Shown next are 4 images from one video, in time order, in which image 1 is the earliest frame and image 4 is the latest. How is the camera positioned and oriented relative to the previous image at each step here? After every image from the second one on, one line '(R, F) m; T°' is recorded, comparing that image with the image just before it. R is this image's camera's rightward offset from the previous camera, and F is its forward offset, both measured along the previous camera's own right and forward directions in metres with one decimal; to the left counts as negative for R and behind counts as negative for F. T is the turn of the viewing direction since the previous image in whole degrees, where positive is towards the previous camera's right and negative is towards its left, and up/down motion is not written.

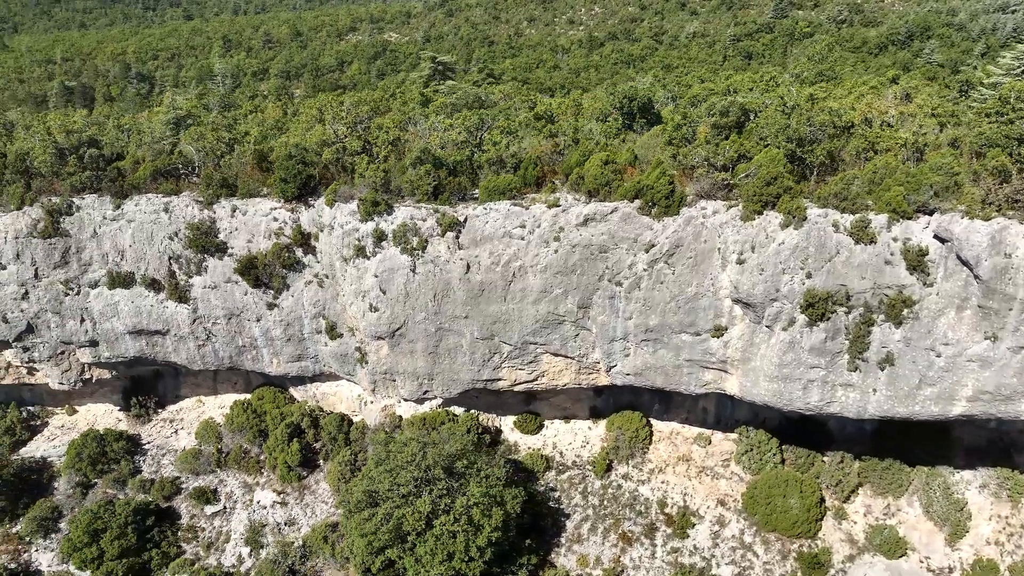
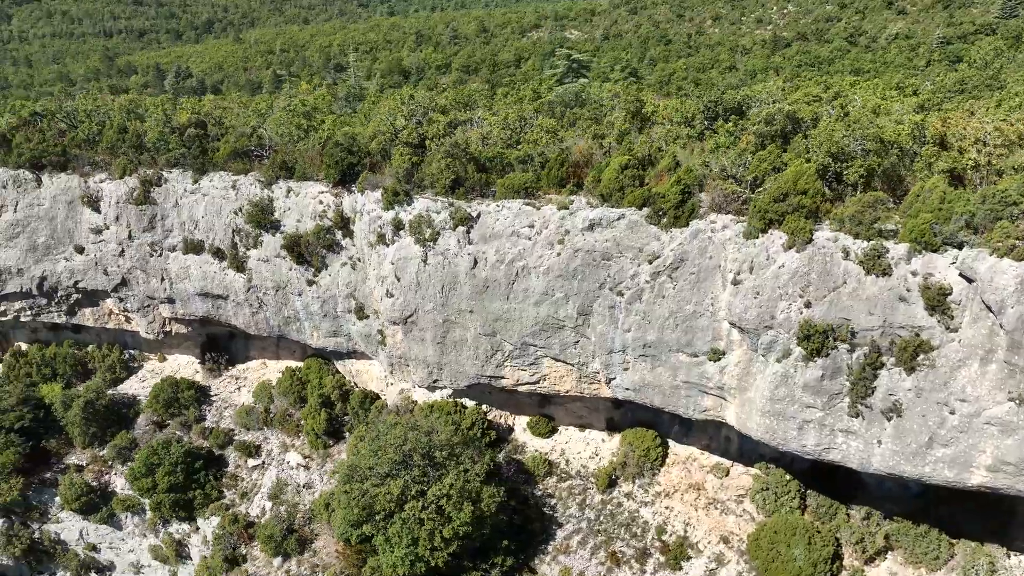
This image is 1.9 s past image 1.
(+4.0, +0.3) m; -11°
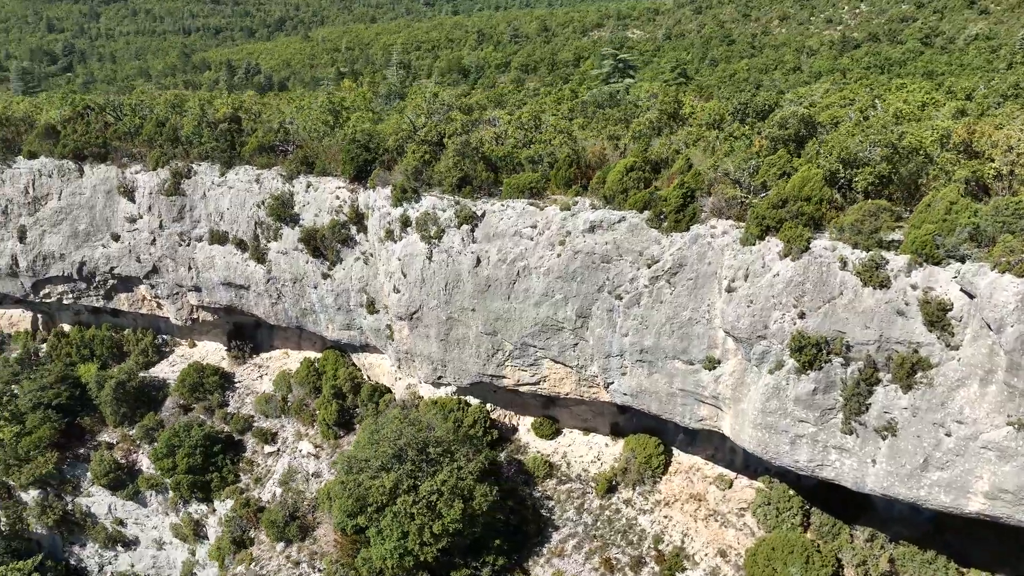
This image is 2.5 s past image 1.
(+1.4, 0.0) m; -4°
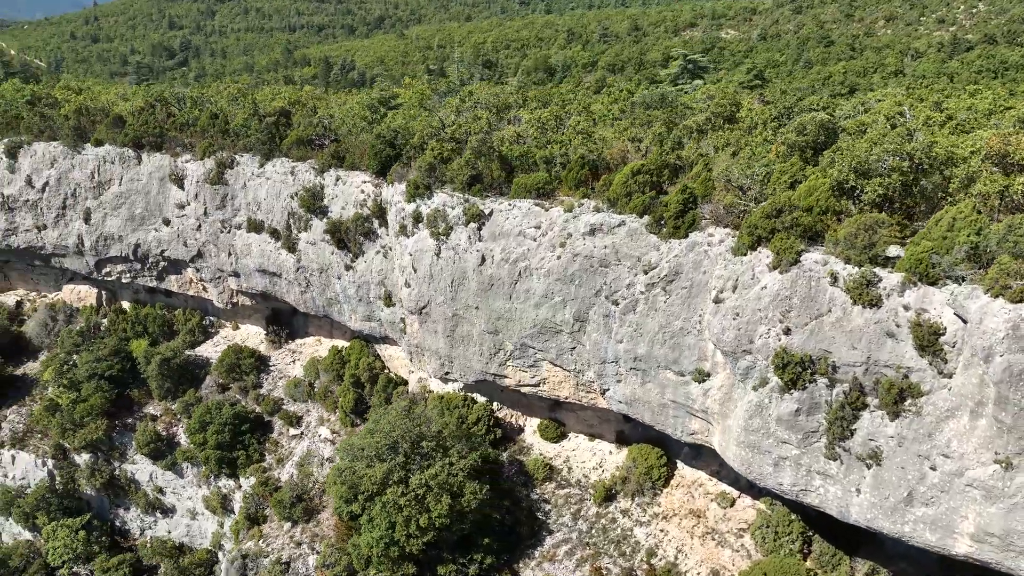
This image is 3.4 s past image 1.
(+2.2, 0.0) m; -6°
